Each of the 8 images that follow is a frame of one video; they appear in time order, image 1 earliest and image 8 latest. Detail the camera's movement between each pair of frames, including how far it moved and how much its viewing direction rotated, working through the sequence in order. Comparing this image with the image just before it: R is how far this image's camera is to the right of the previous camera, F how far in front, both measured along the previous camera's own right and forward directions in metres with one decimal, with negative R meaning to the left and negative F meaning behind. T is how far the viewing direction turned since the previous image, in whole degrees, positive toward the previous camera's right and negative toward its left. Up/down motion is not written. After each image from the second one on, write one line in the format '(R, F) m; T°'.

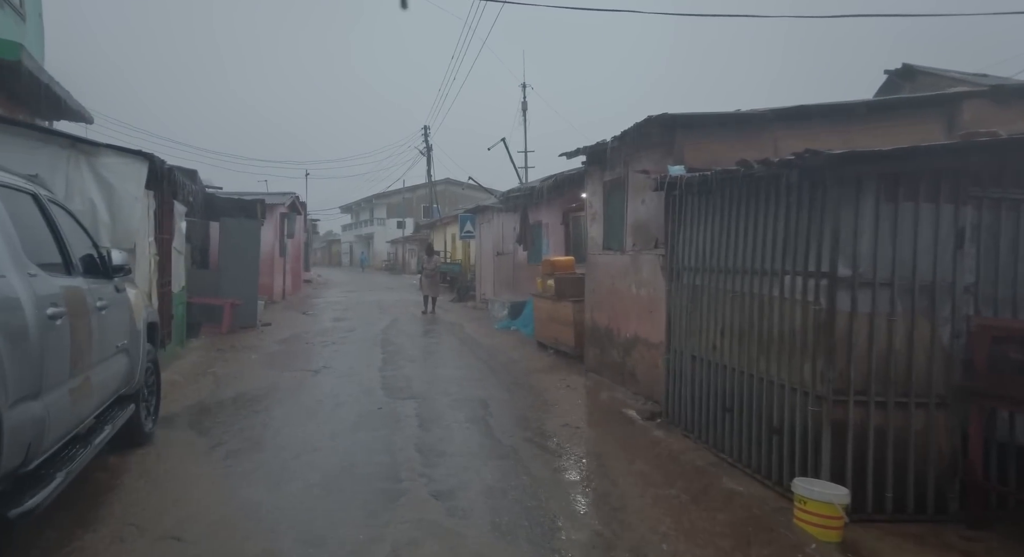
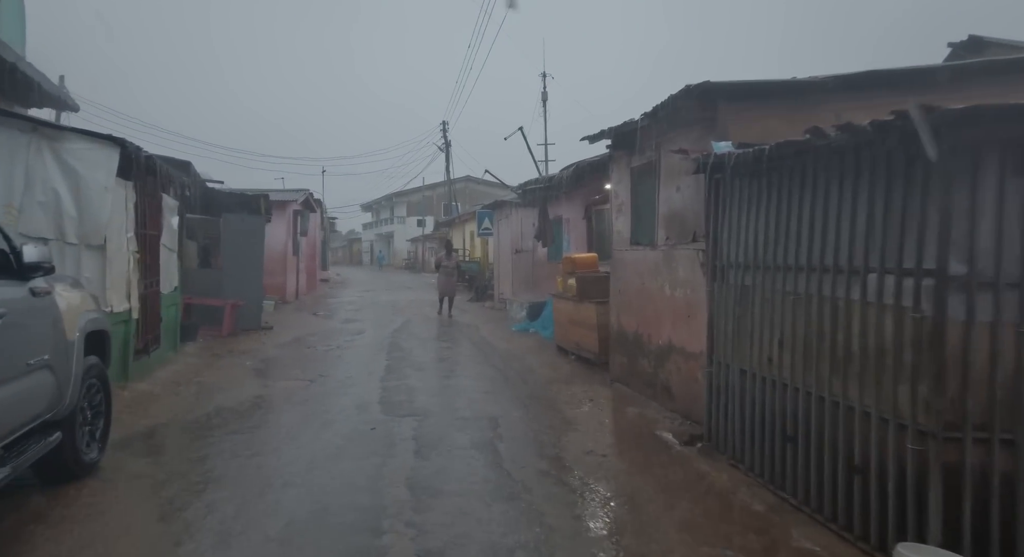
(+0.1, +0.9) m; -2°
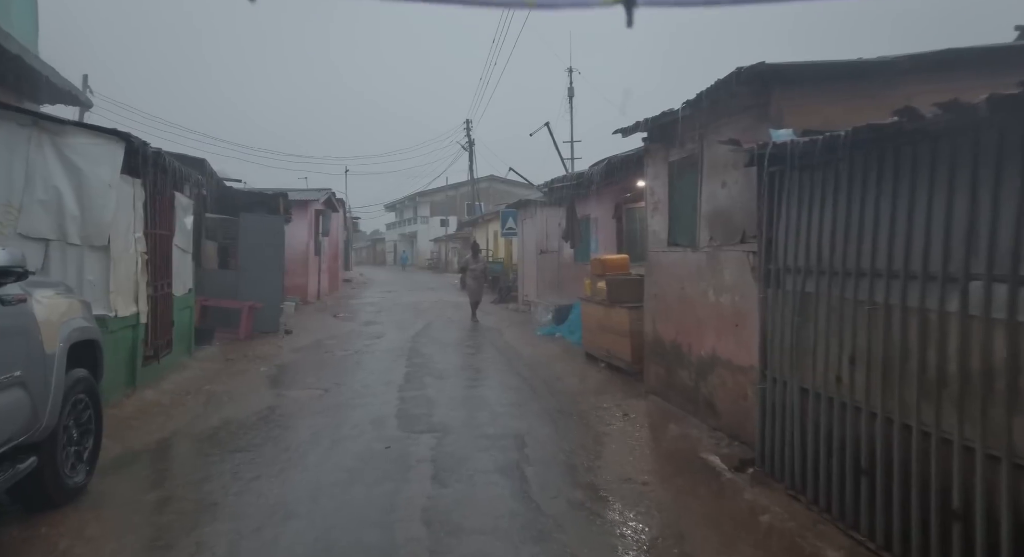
(-0.1, +0.5) m; -2°
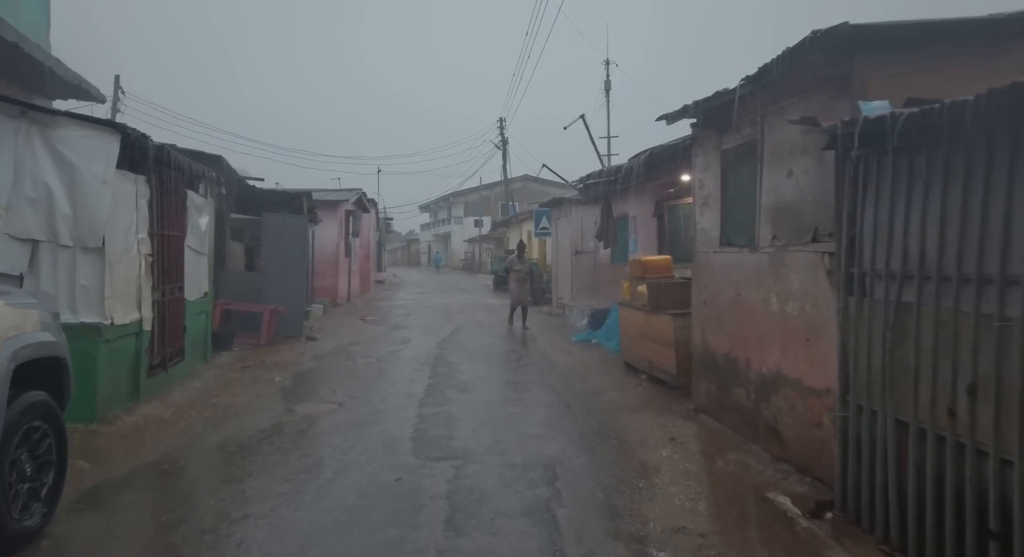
(0.0, +0.7) m; -4°
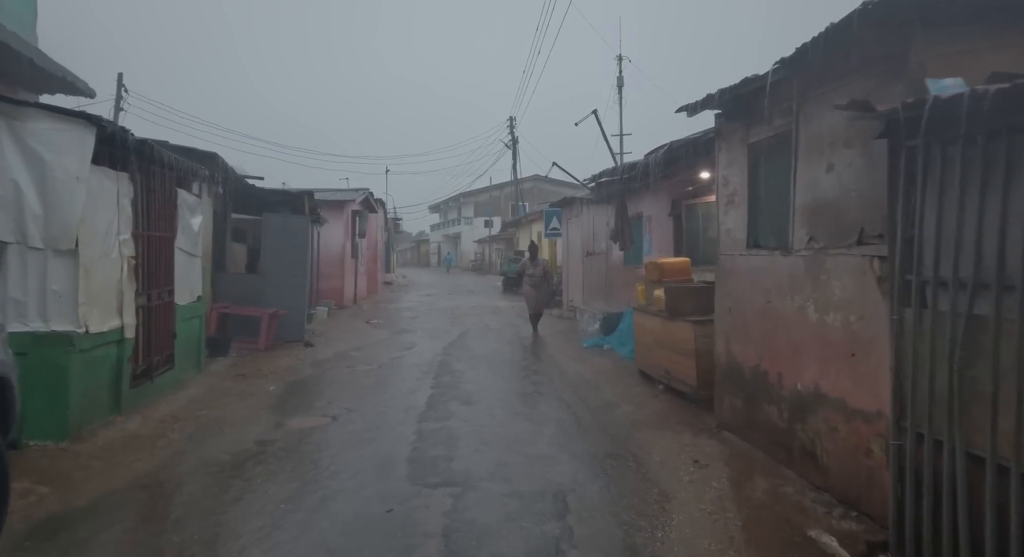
(0.0, +0.5) m; -1°
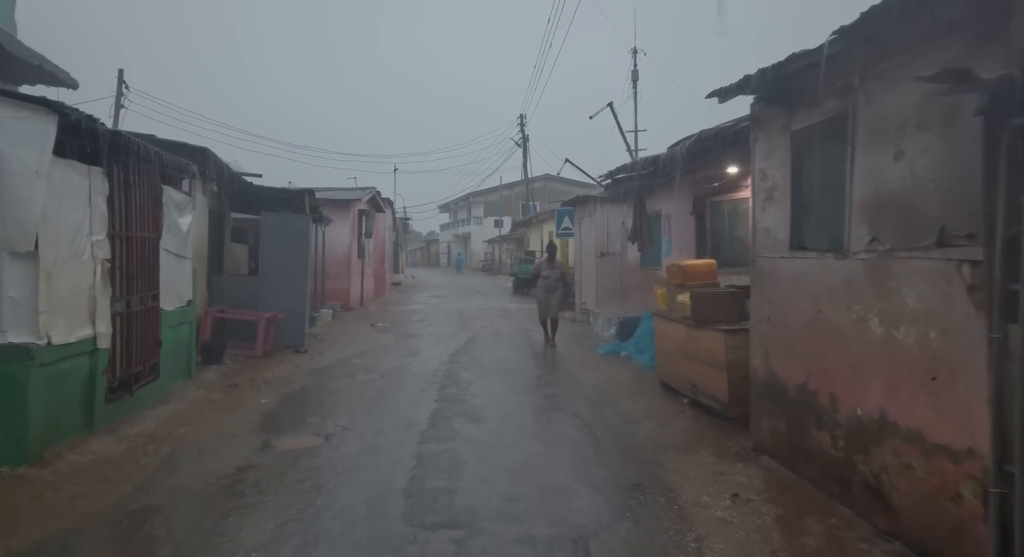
(0.0, +0.6) m; -1°
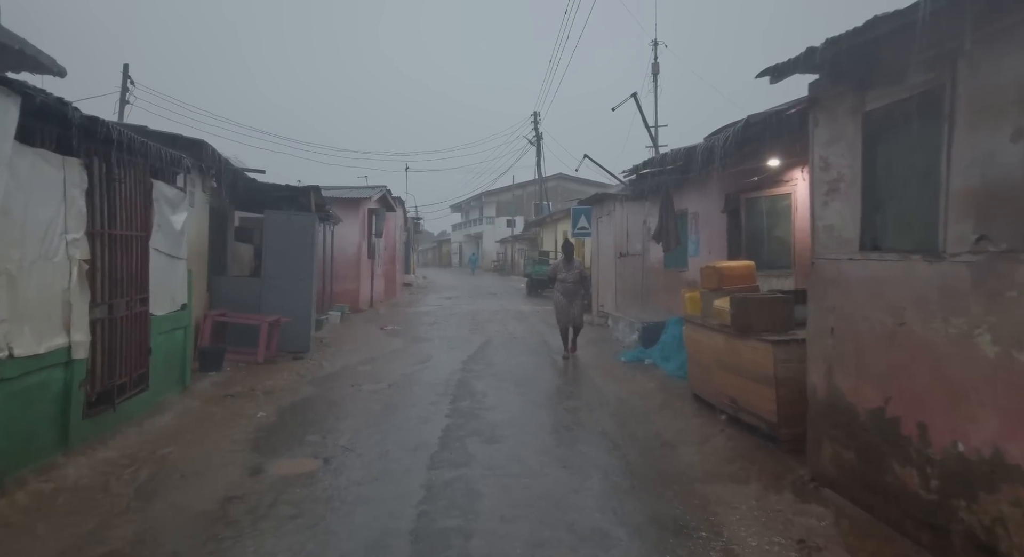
(-0.1, +0.6) m; -1°
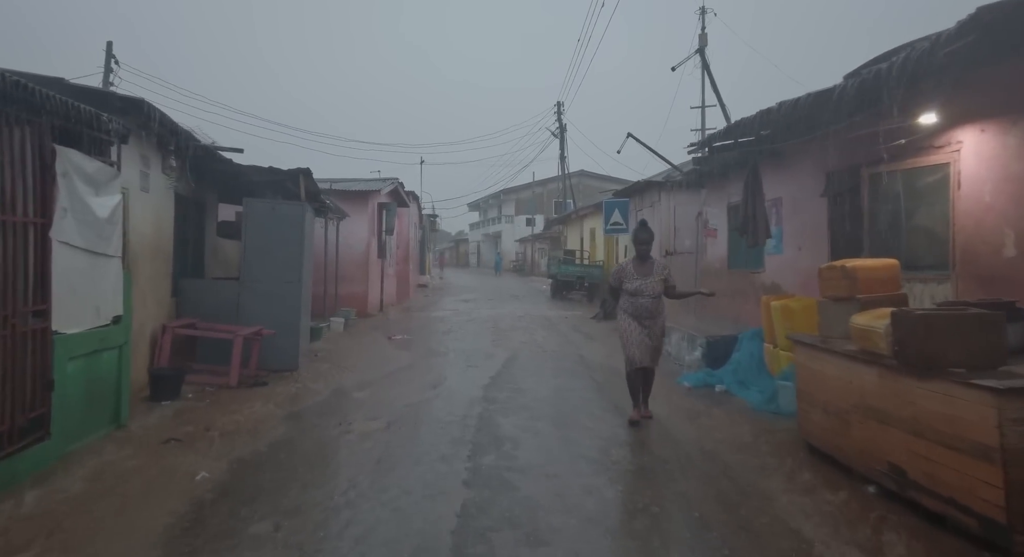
(-0.2, +1.8) m; -2°
